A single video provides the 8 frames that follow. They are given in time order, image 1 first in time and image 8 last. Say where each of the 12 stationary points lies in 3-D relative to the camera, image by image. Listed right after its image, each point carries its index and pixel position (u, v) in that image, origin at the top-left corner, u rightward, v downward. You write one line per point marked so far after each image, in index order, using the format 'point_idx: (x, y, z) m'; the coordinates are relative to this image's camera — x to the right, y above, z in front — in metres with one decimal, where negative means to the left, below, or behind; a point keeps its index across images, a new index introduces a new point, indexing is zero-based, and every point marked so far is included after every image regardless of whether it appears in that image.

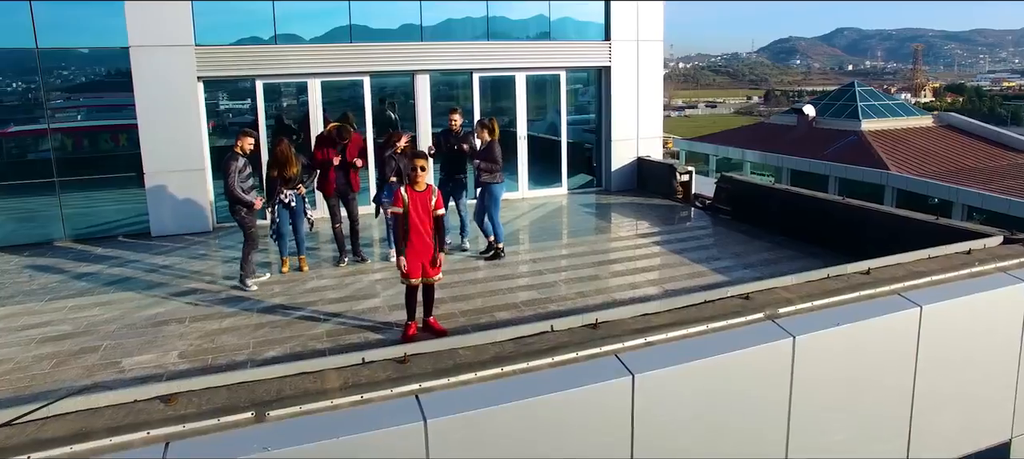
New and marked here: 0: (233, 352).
0: (-2.6, -1.1, +5.7) m
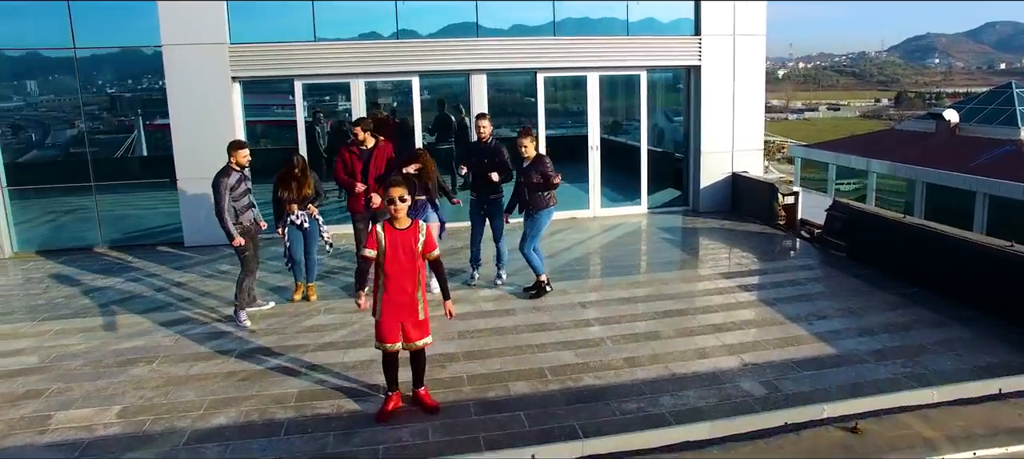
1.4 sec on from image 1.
0: (-2.5, -1.4, +4.7) m
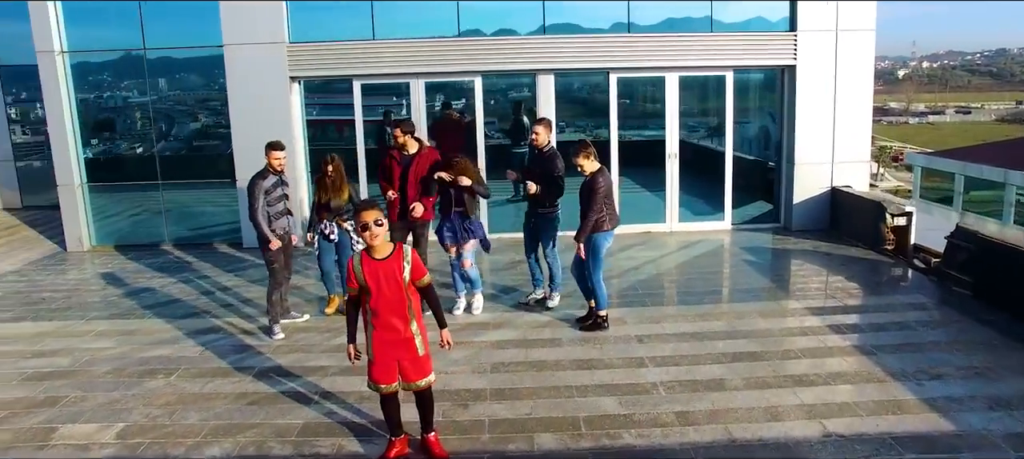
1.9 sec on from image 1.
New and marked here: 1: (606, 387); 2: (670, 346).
0: (-2.4, -1.5, +4.4) m
1: (+0.8, -1.3, +5.0) m
2: (+1.5, -1.1, +5.6) m
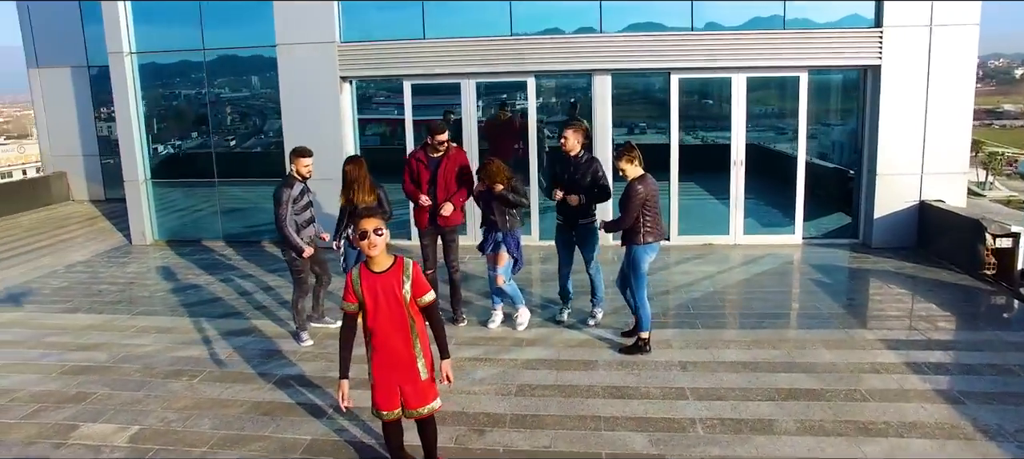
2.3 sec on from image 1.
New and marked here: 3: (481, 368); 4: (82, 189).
0: (-2.3, -1.5, +4.3) m
1: (+0.9, -1.4, +4.5) m
2: (+1.7, -1.2, +5.1) m
3: (-0.3, -1.2, +5.4) m
4: (-9.7, +0.9, +13.9) m
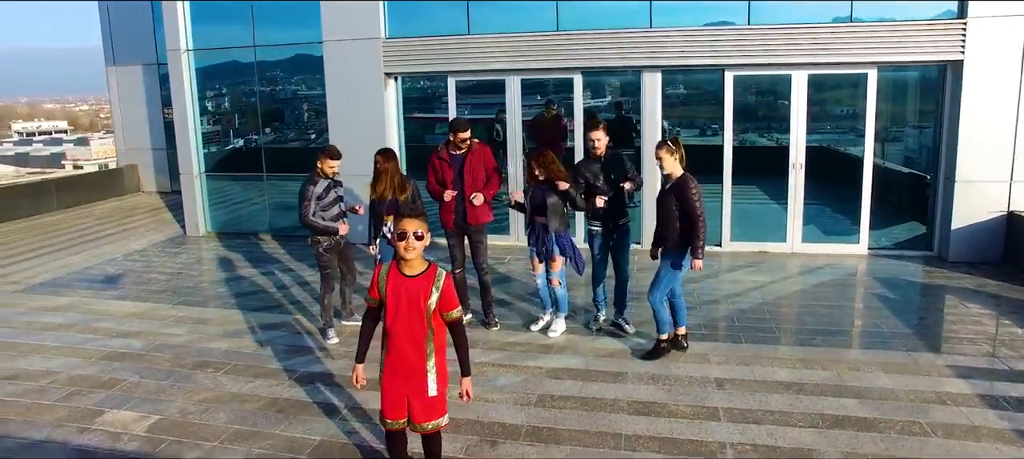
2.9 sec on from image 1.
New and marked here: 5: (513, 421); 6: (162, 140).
0: (-2.2, -1.5, +4.3) m
1: (+1.0, -1.4, +4.2) m
2: (+1.8, -1.3, +4.7) m
3: (-0.1, -1.2, +5.2) m
4: (-8.5, +1.2, +14.6) m
5: (0.0, -1.4, +4.5) m
6: (-8.1, +2.1, +14.4) m
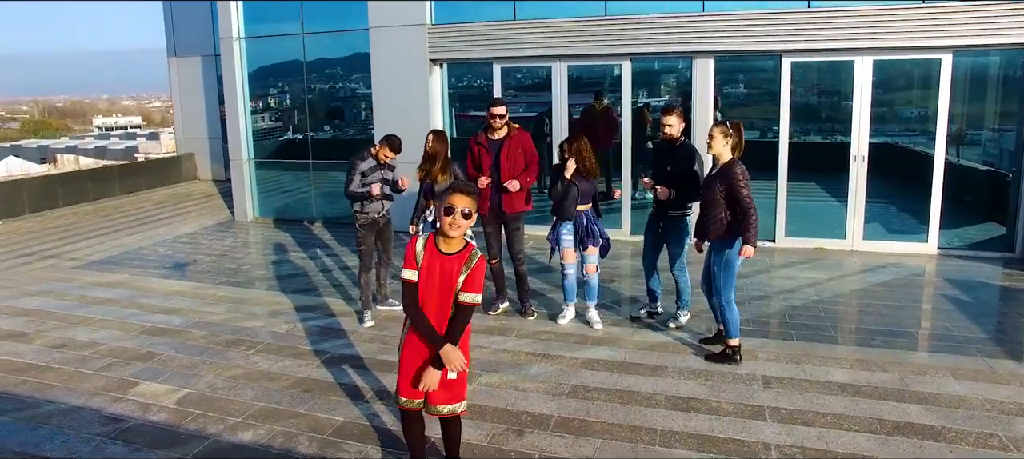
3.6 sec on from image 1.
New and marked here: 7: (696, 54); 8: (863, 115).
0: (-2.0, -1.3, +4.2) m
1: (+1.2, -1.3, +3.9) m
2: (+2.1, -1.2, +4.3) m
3: (+0.2, -1.1, +5.0) m
4: (-7.4, +1.5, +15.0) m
5: (+0.2, -1.2, +4.2) m
6: (-7.0, +2.4, +14.8) m
7: (+2.4, +2.3, +8.1) m
8: (+4.4, +1.5, +7.8) m
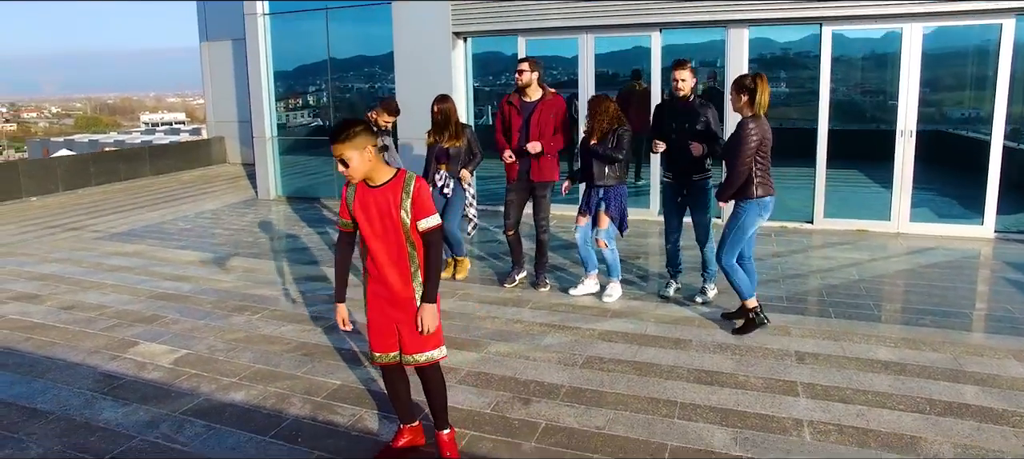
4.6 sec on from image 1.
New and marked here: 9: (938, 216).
0: (-1.9, -1.0, +4.0) m
1: (+1.2, -1.0, +3.5) m
2: (+2.1, -0.9, +3.9) m
3: (+0.3, -0.8, +4.7) m
4: (-6.7, +1.9, +15.1) m
5: (+0.3, -1.0, +3.9) m
6: (-6.3, +2.8, +14.8) m
7: (+2.7, +2.6, +7.7) m
8: (+4.7, +1.7, +7.2) m
9: (+5.2, +0.2, +7.5) m
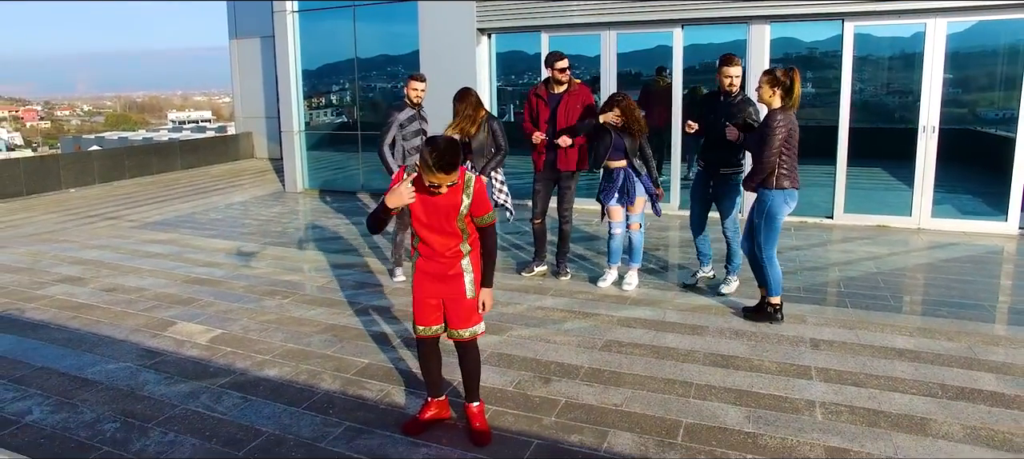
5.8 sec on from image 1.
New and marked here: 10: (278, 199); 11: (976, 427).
0: (-1.8, -0.9, +4.3) m
1: (+1.3, -1.0, +3.6) m
2: (+2.2, -0.8, +4.0) m
3: (+0.4, -0.7, +4.8) m
4: (-6.2, +2.1, +15.4) m
5: (+0.4, -0.9, +4.1) m
6: (-5.8, +2.9, +15.2) m
7: (+3.0, +2.6, +7.7) m
8: (+5.0, +1.7, +7.2) m
9: (+5.4, +0.2, +7.5) m
10: (-3.8, +0.5, +10.0) m
11: (+2.5, -1.0, +3.3) m
